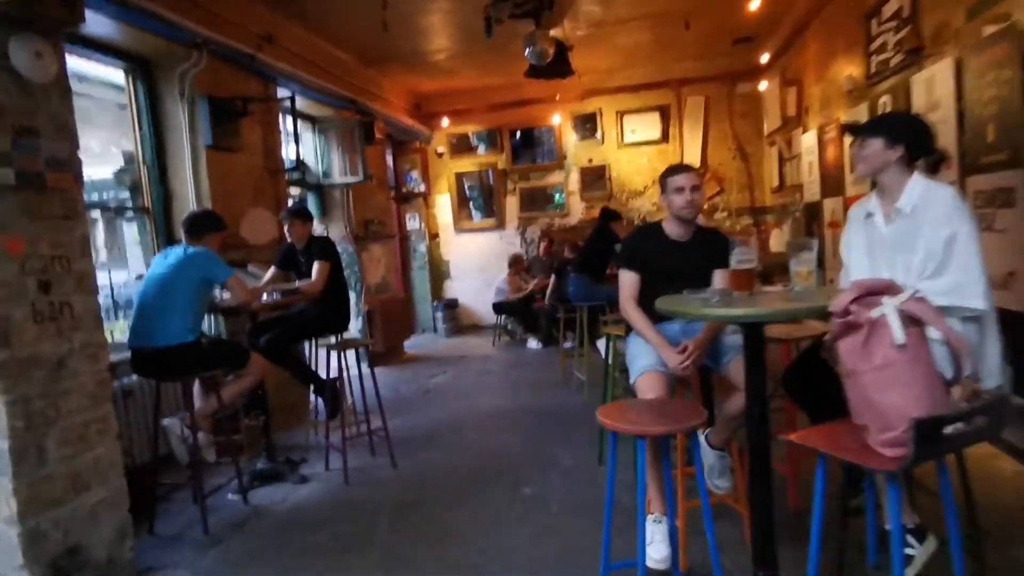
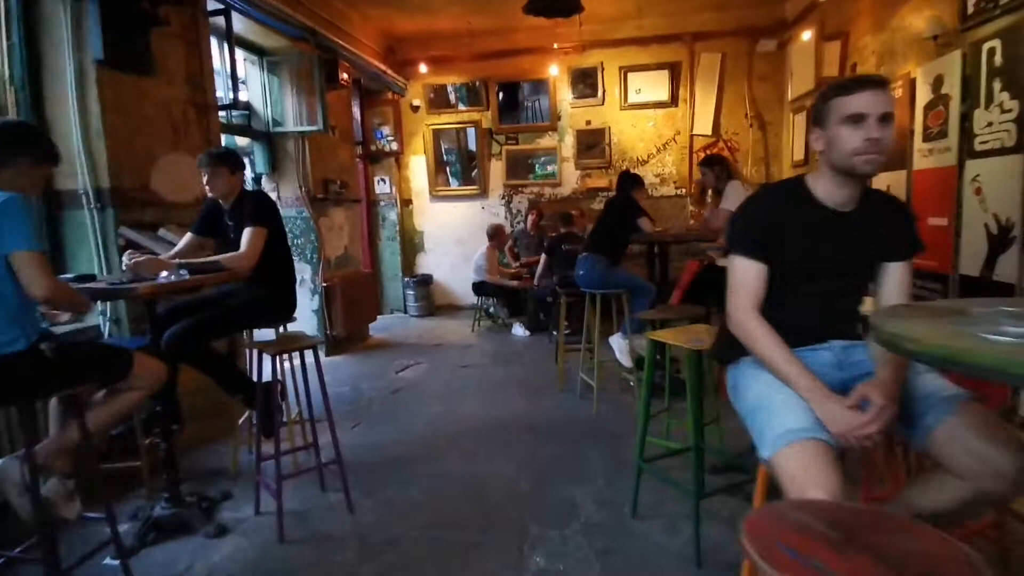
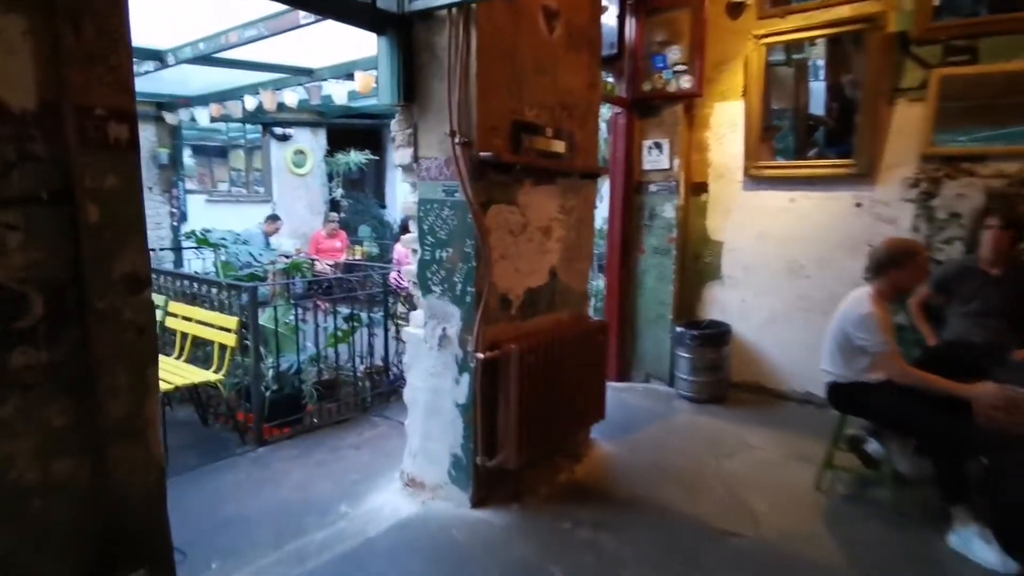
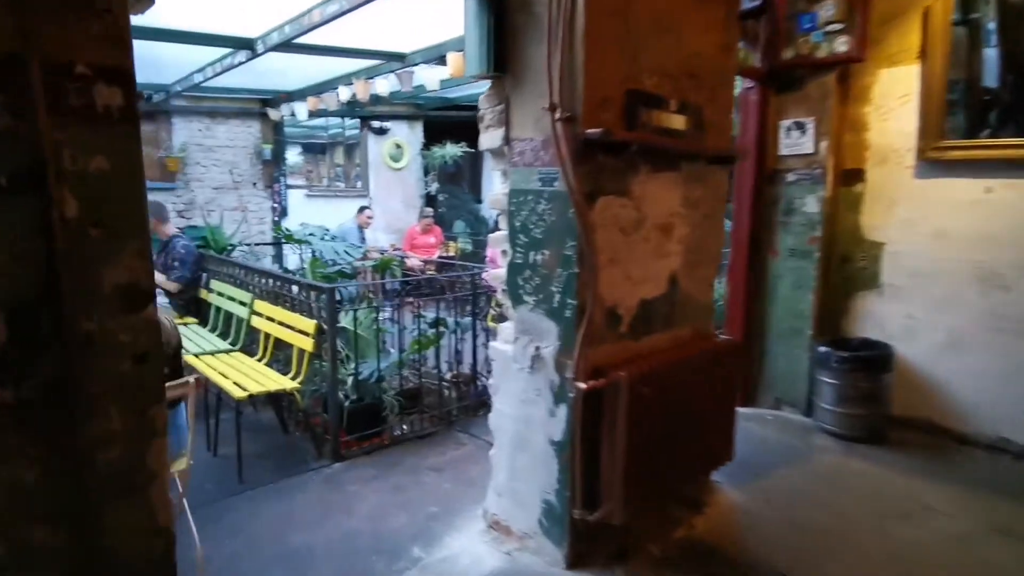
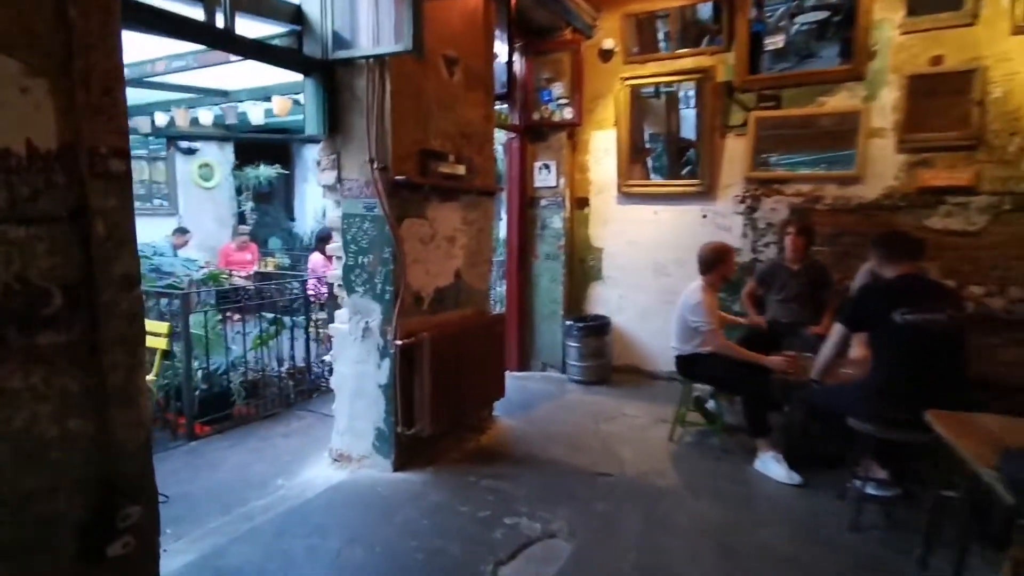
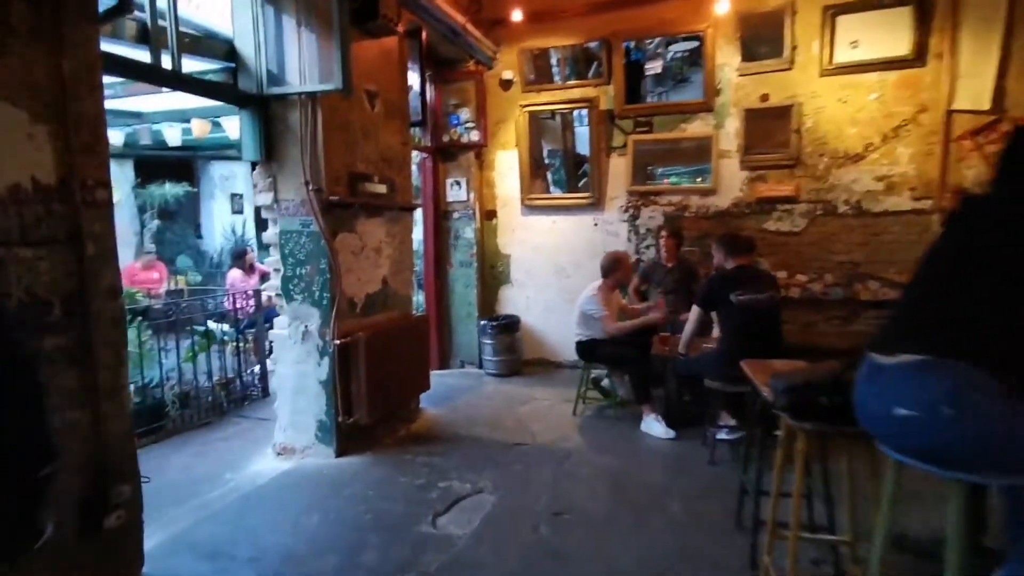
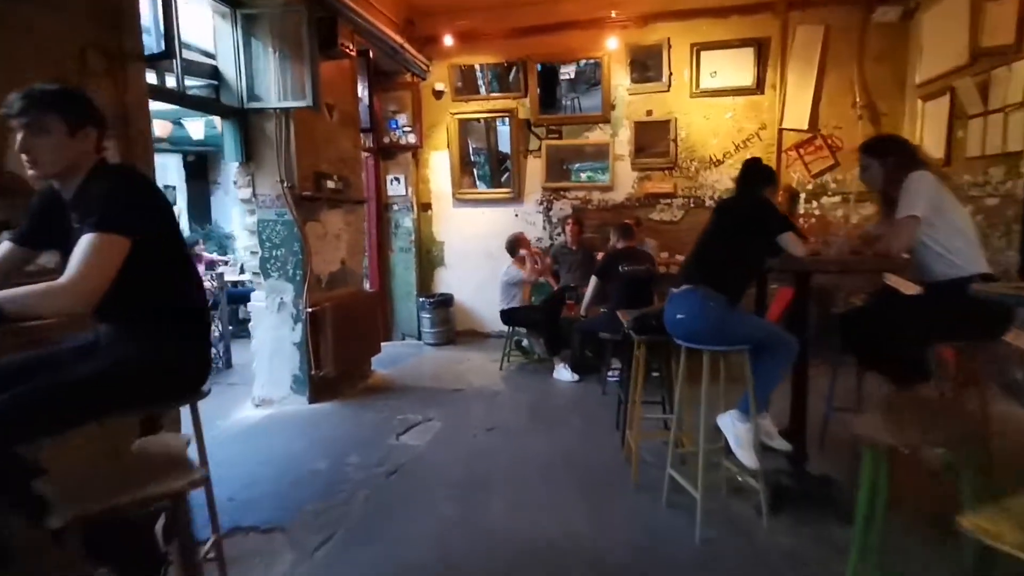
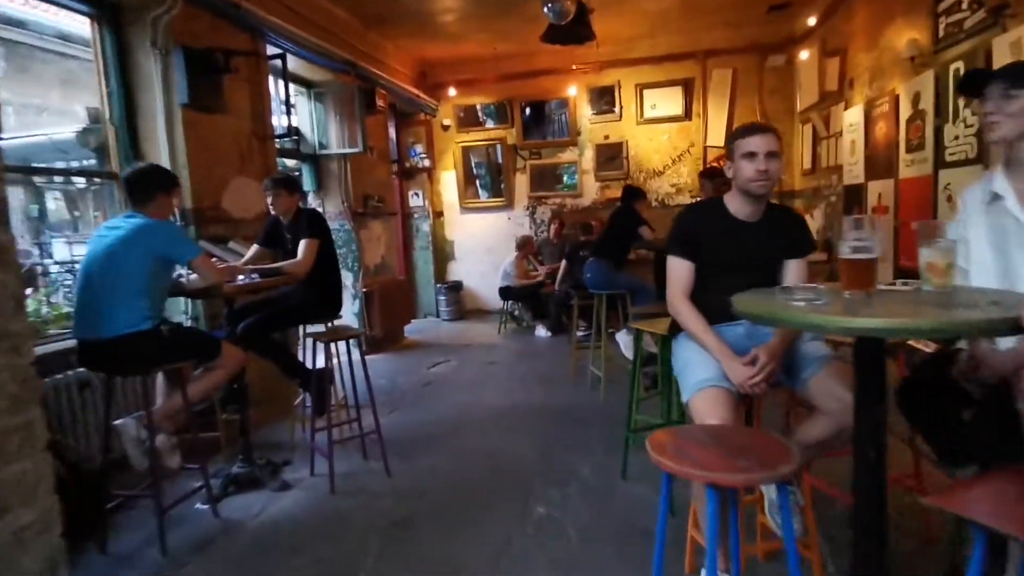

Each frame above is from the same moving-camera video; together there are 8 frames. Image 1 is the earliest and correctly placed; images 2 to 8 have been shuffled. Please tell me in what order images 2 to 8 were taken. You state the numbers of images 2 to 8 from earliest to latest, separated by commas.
8, 2, 7, 6, 5, 3, 4
